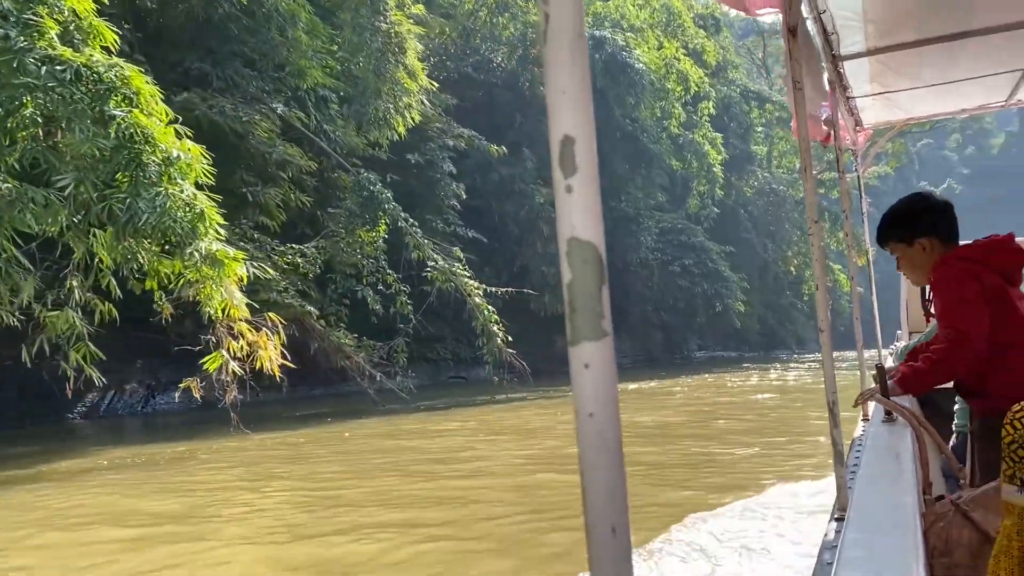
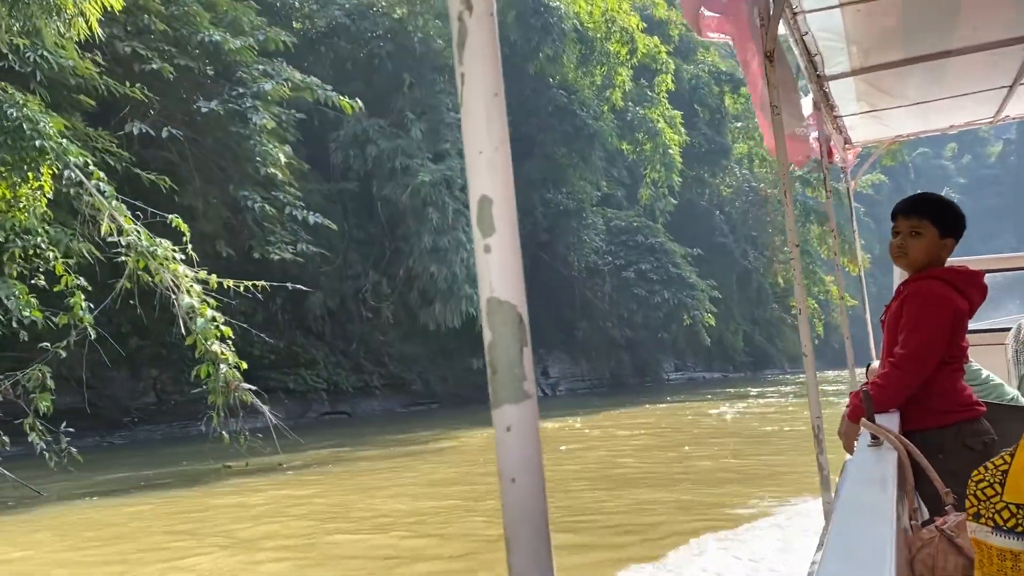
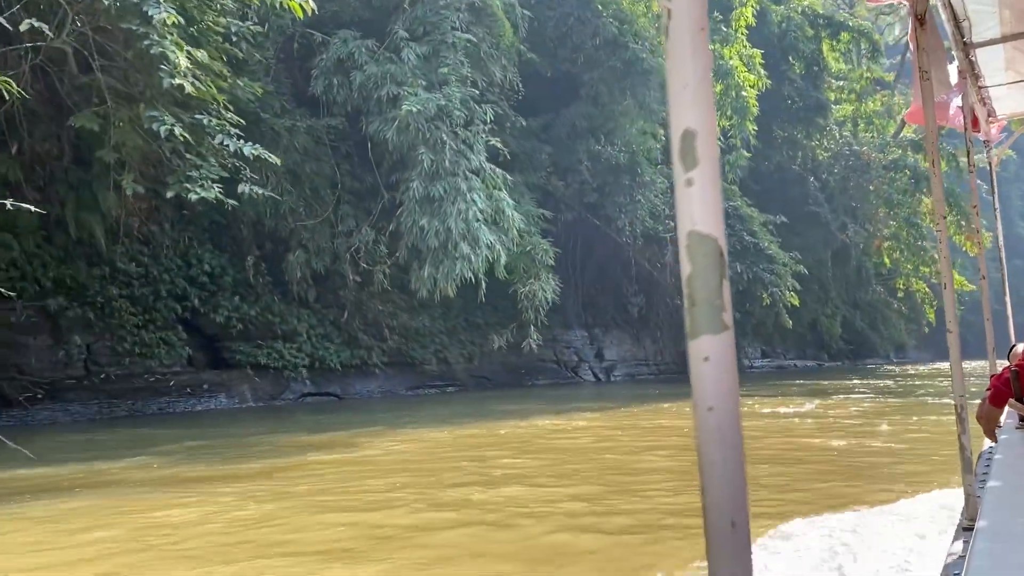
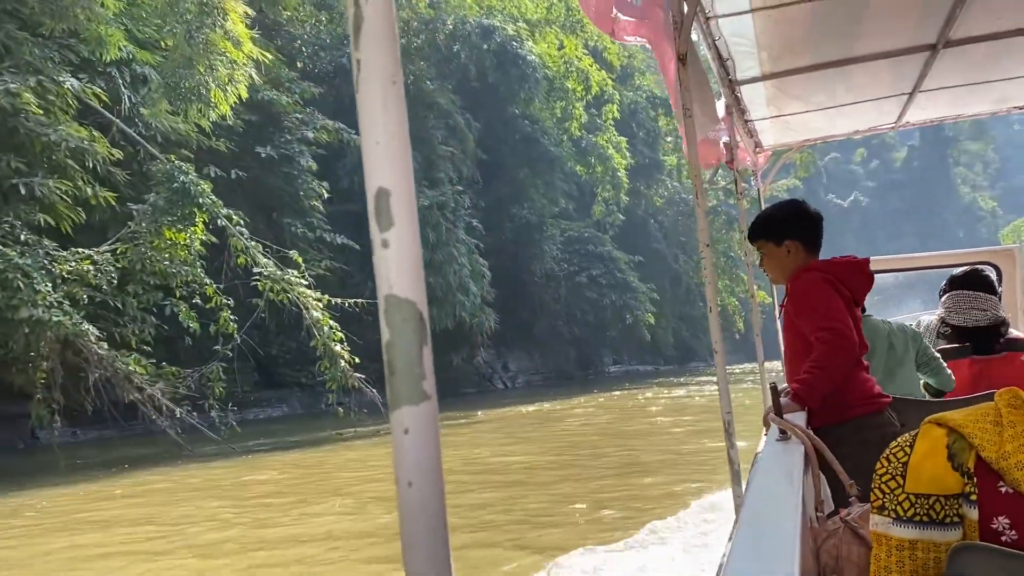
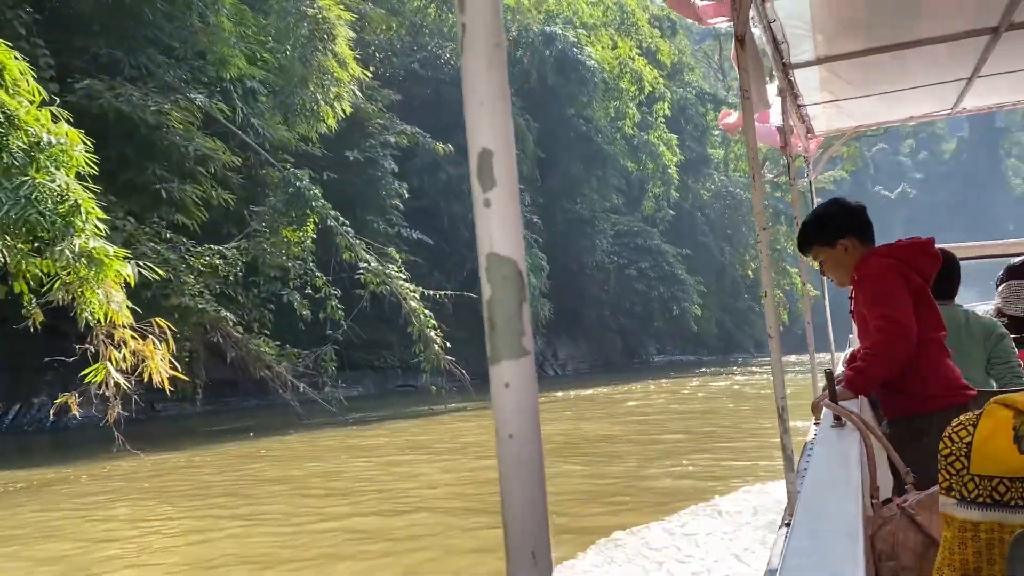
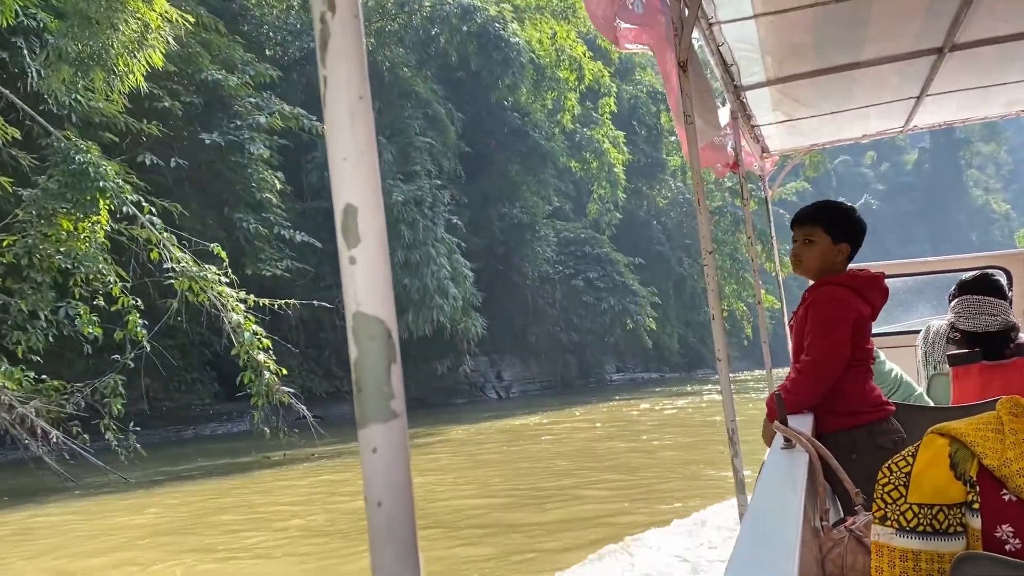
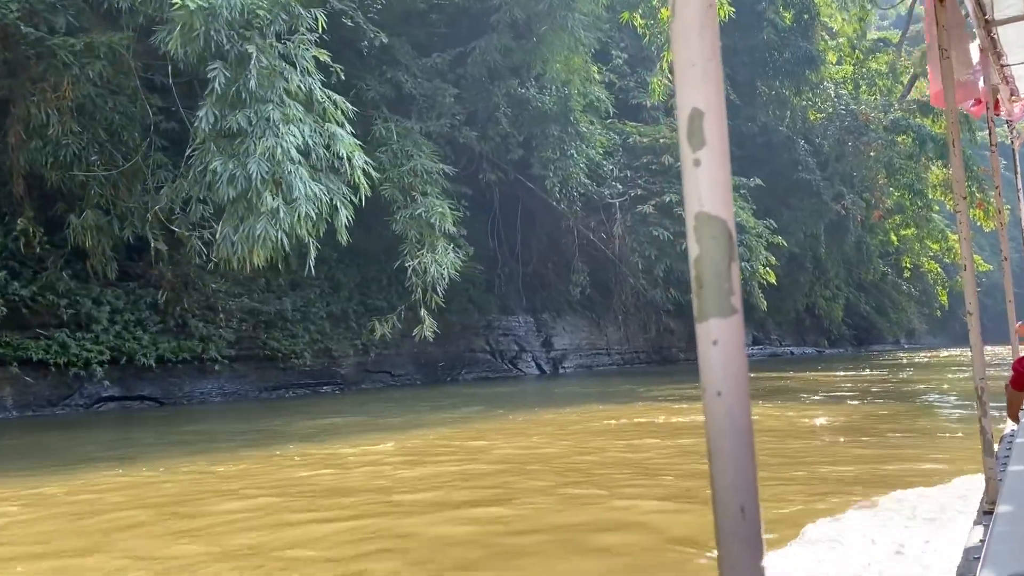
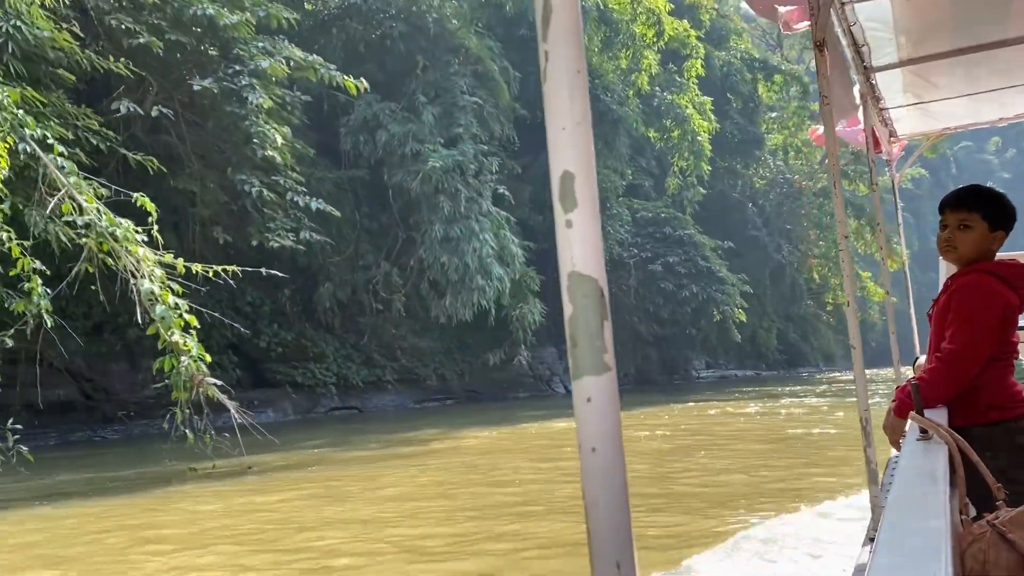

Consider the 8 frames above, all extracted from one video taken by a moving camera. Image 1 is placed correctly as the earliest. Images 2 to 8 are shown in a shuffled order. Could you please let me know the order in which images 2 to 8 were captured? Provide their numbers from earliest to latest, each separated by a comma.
5, 4, 6, 2, 8, 3, 7
